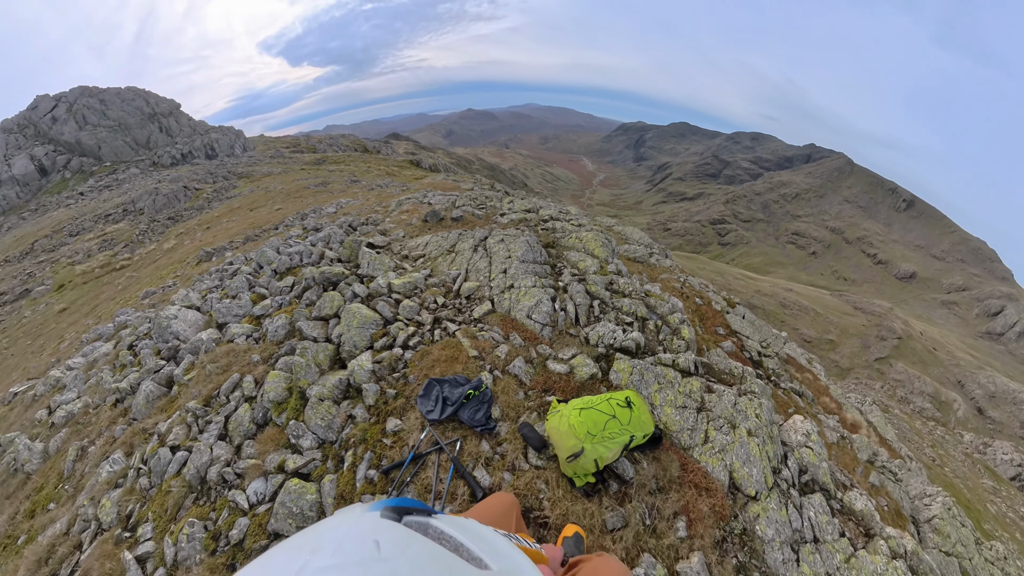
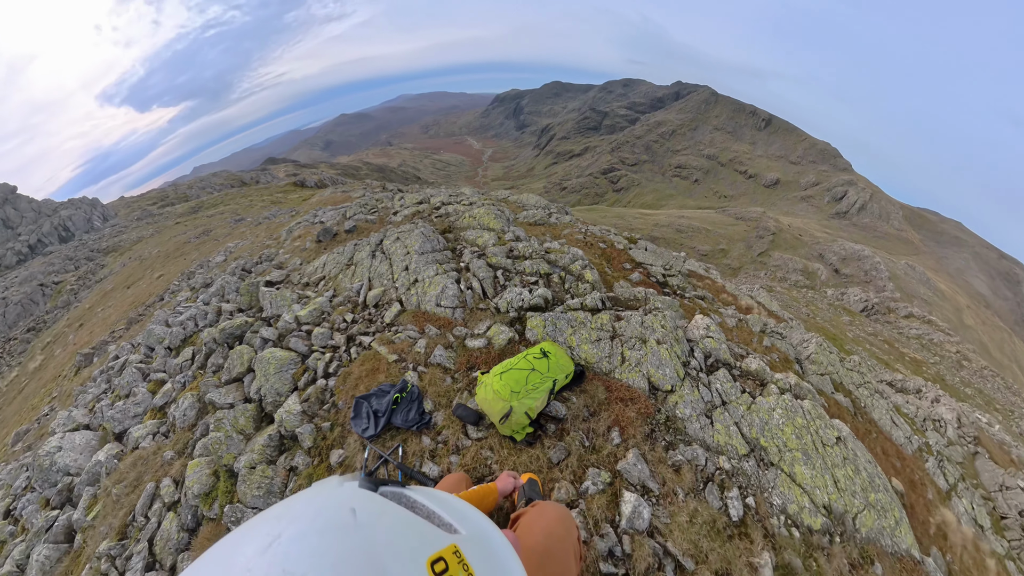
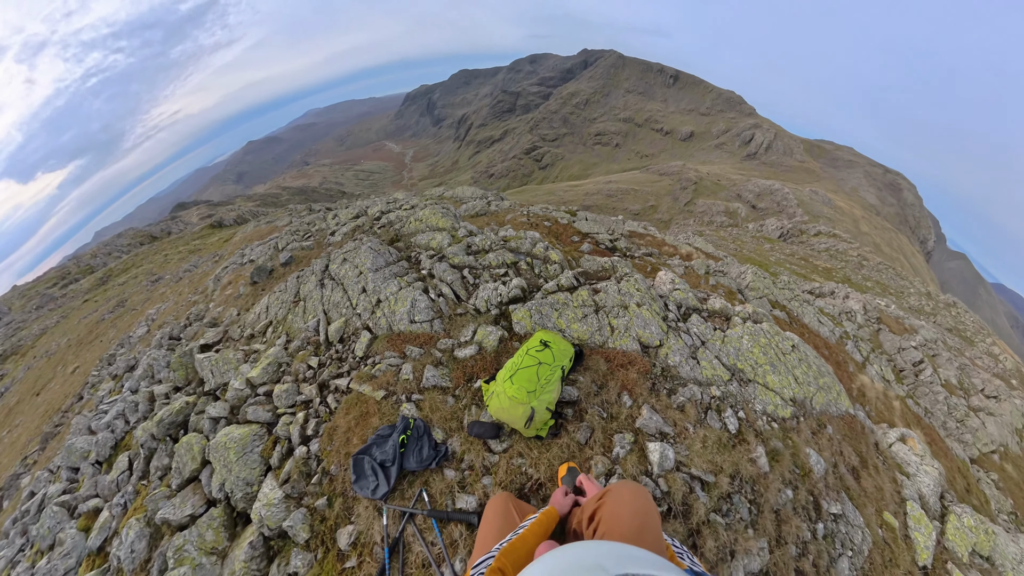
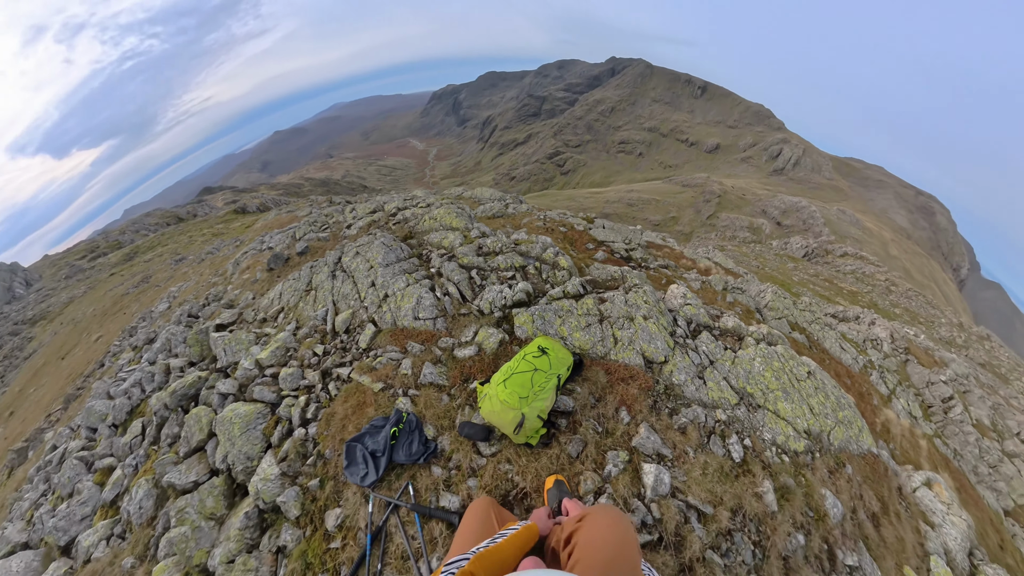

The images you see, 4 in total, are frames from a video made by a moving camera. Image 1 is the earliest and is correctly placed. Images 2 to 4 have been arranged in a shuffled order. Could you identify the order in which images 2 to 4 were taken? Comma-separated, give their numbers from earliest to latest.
2, 4, 3
